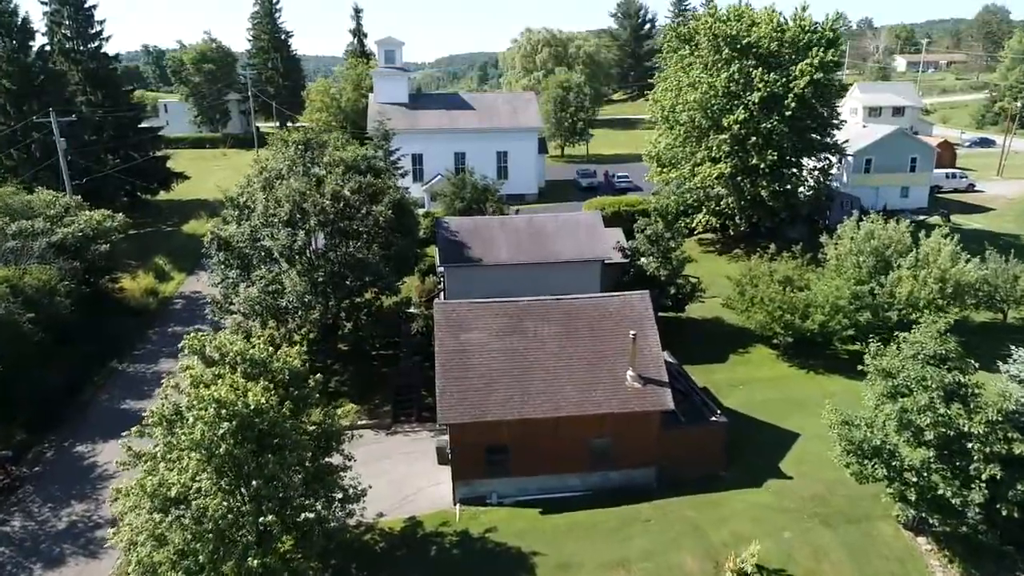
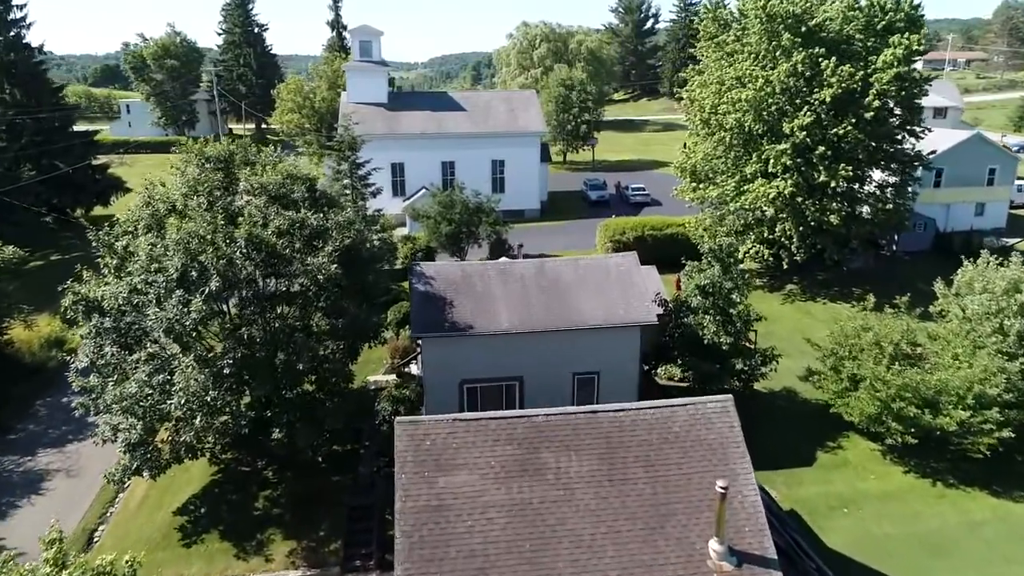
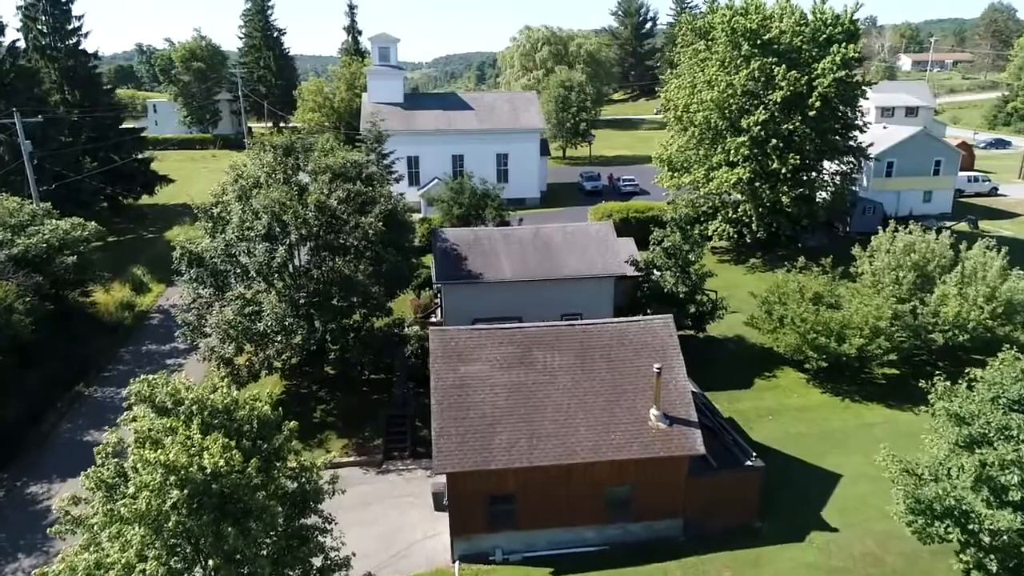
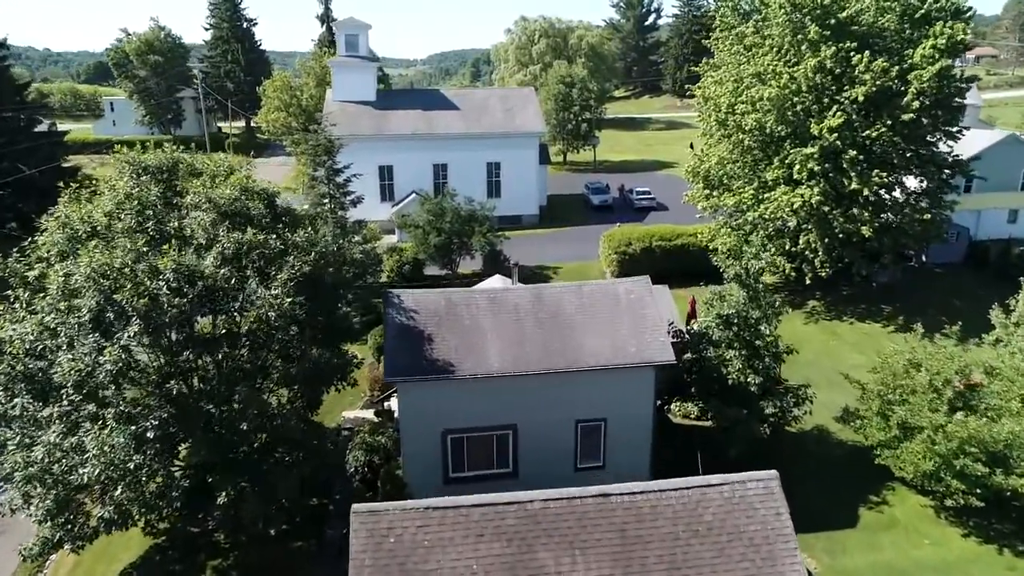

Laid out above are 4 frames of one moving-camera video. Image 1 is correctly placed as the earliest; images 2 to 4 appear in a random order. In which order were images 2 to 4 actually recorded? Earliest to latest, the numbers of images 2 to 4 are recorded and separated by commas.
3, 2, 4
